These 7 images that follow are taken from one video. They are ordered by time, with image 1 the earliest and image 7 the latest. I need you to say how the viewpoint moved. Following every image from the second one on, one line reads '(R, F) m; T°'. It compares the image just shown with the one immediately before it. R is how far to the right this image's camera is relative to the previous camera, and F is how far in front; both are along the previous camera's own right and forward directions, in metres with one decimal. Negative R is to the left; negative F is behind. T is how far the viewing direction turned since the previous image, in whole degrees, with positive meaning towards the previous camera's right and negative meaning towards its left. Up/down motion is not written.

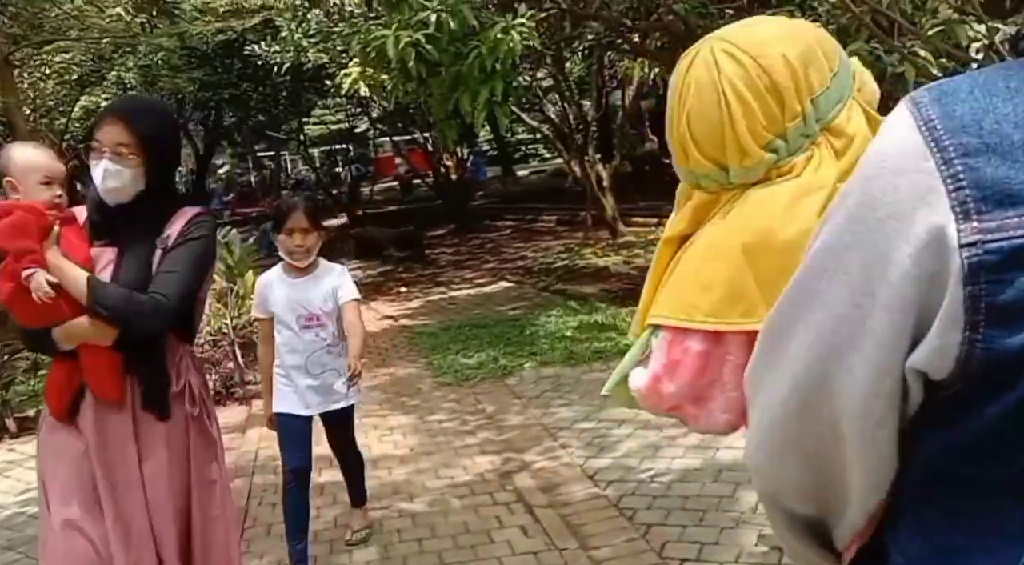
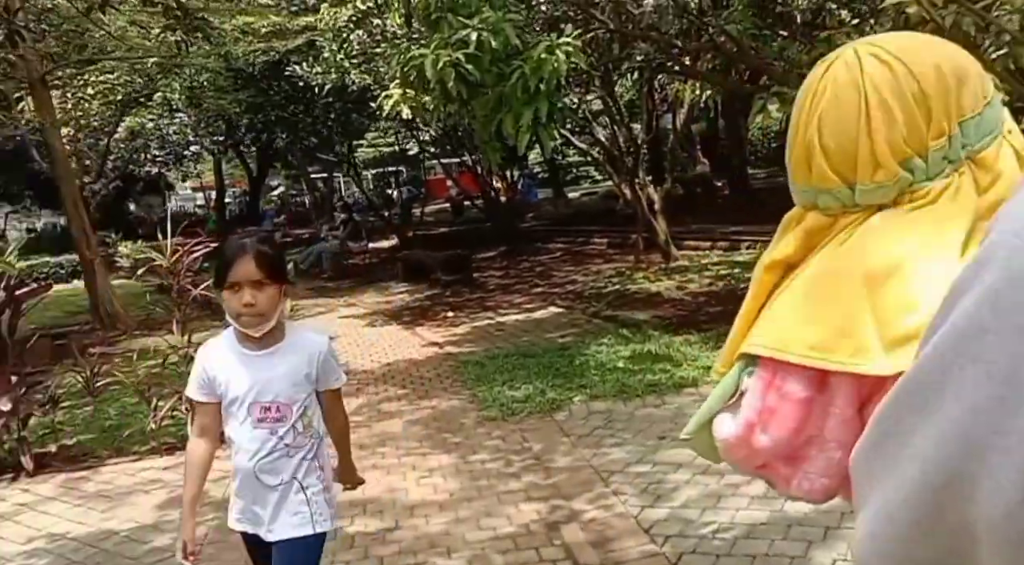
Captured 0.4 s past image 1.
(0.0, +0.3) m; -3°
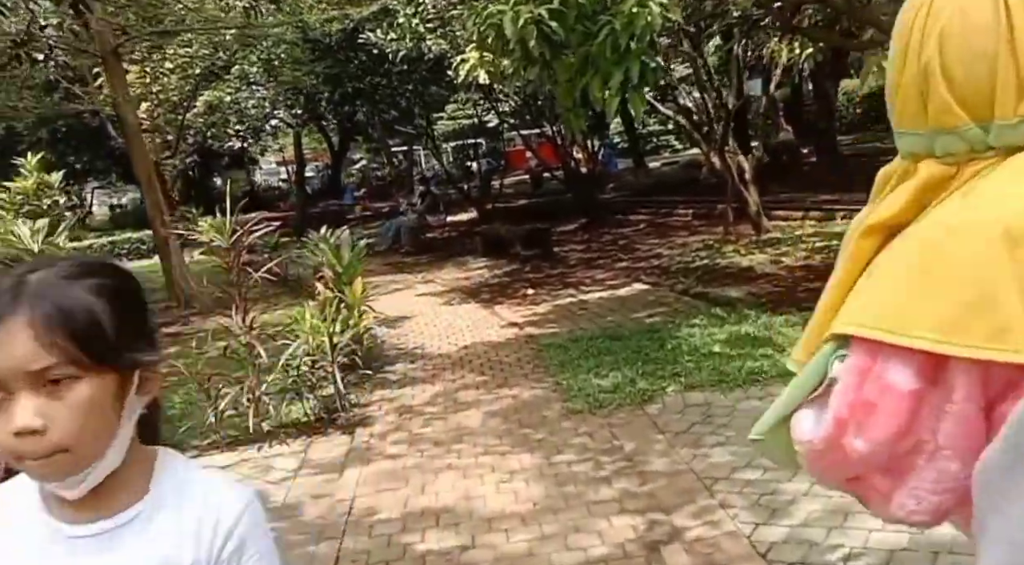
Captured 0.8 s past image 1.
(0.0, +0.5) m; -5°
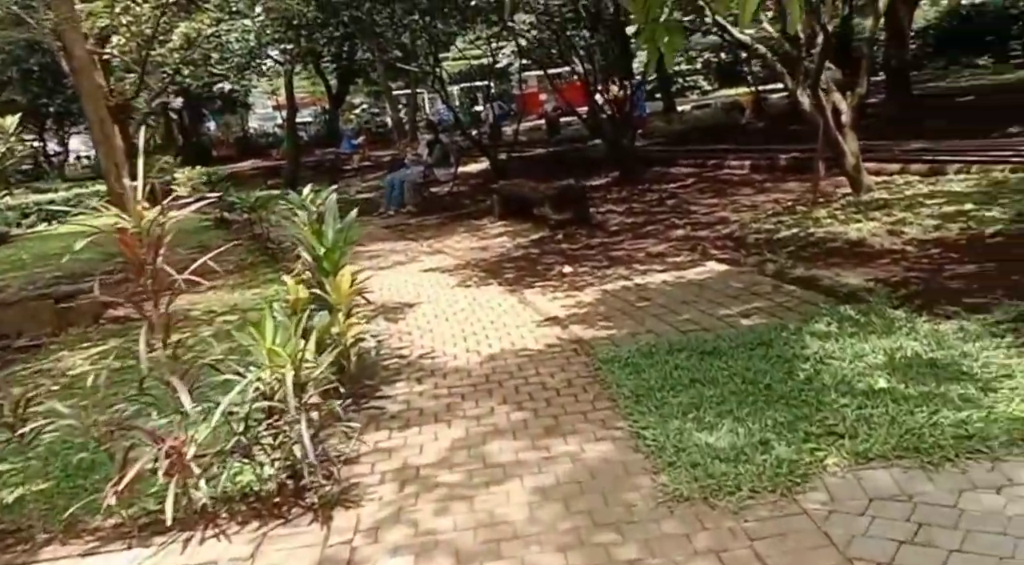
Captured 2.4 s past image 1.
(-0.2, +1.9) m; 0°
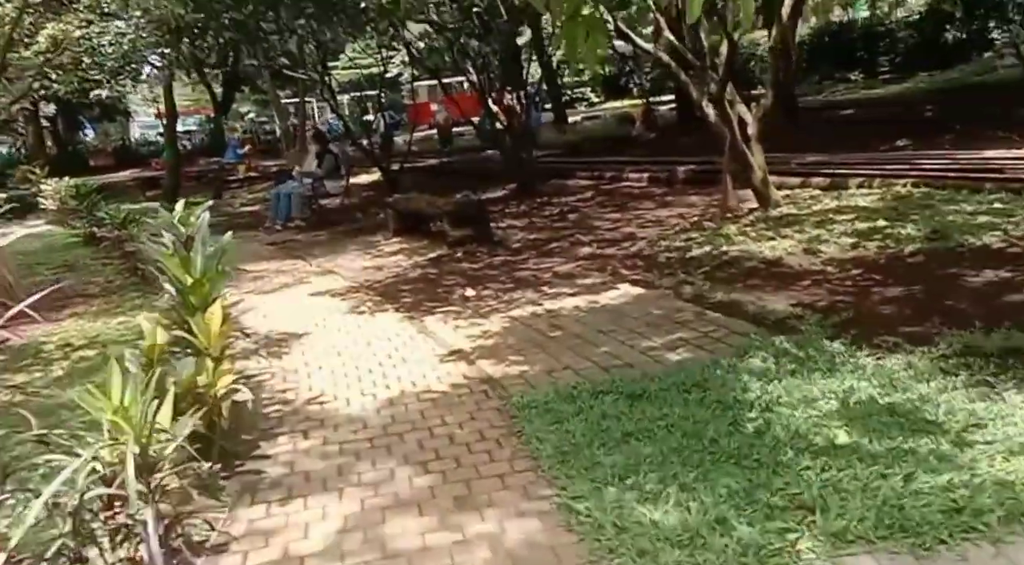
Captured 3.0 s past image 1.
(0.0, +0.6) m; +7°
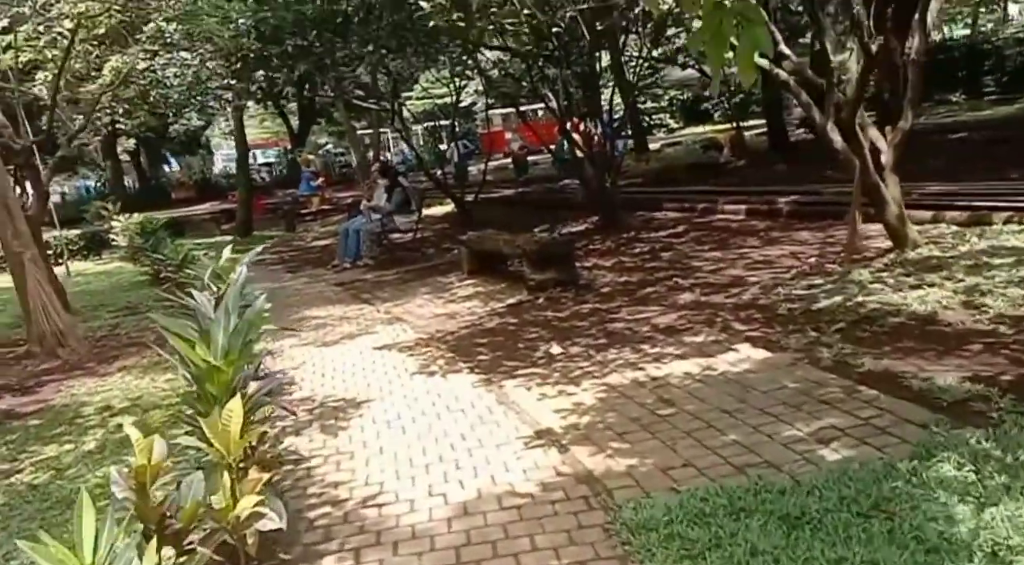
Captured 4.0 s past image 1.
(-0.1, +1.0) m; -5°
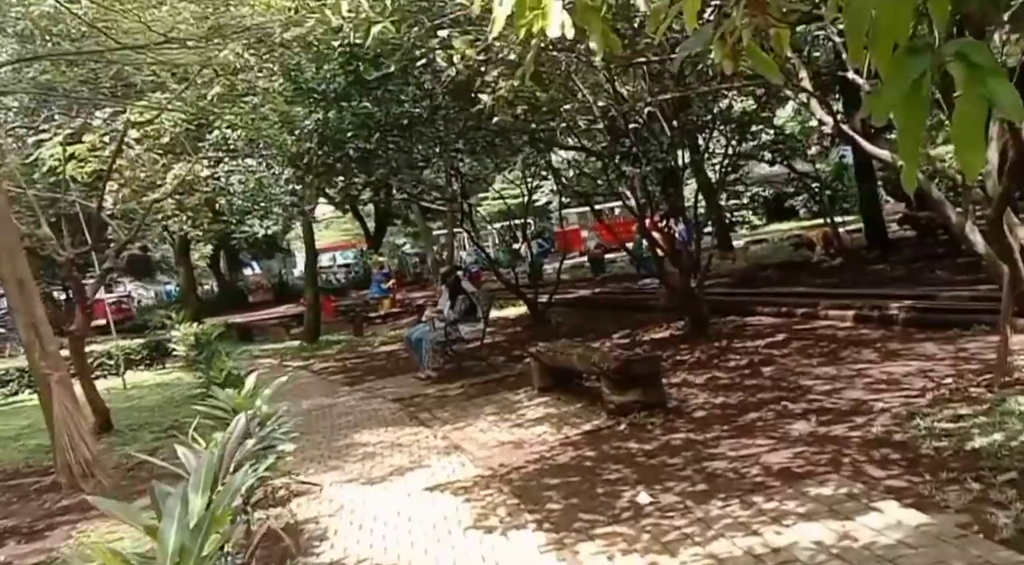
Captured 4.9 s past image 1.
(0.0, +1.0) m; -5°
